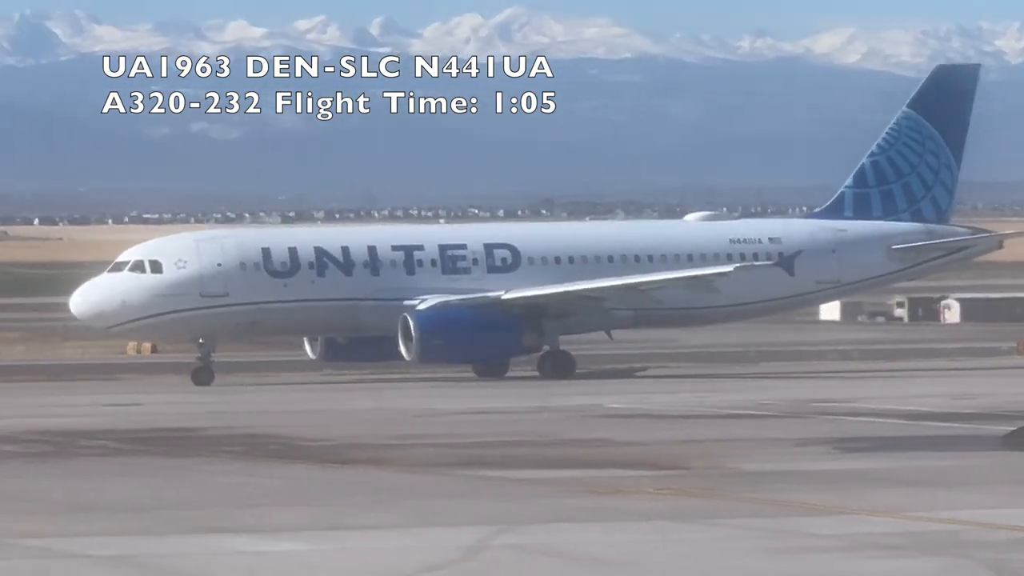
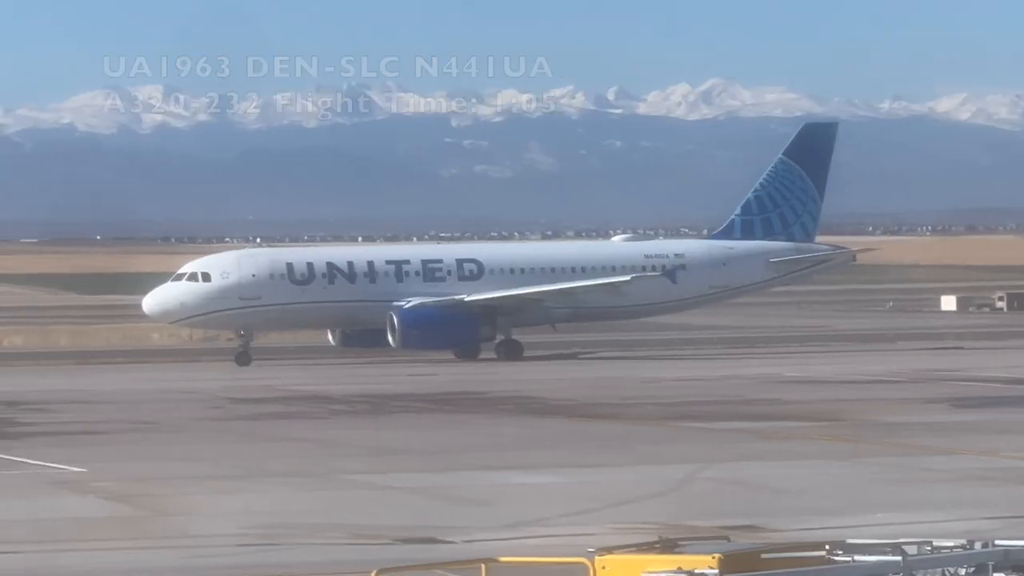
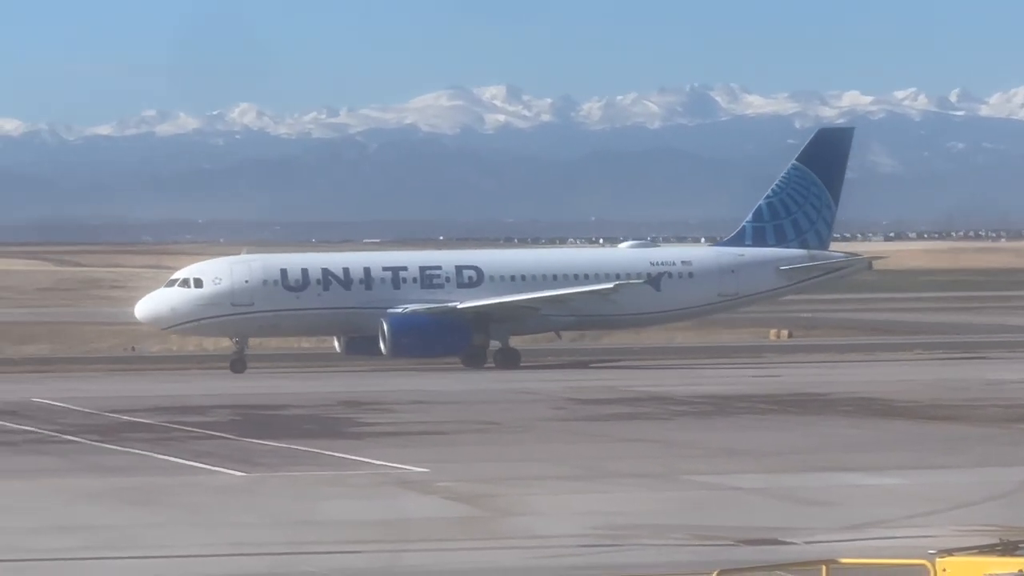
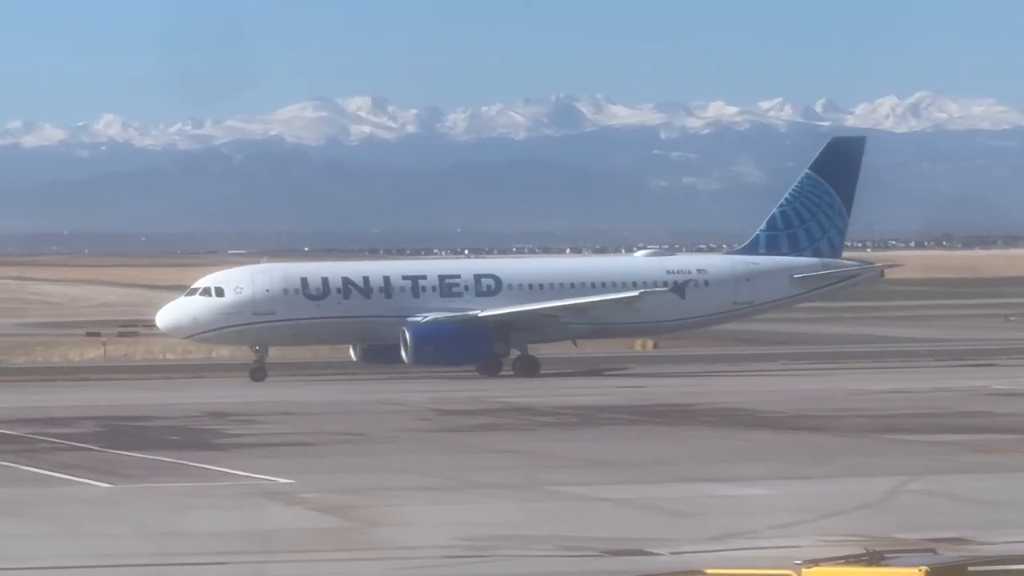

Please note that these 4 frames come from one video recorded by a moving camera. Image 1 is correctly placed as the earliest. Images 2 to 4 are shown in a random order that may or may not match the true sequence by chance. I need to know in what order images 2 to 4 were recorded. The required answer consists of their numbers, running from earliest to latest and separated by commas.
2, 4, 3
